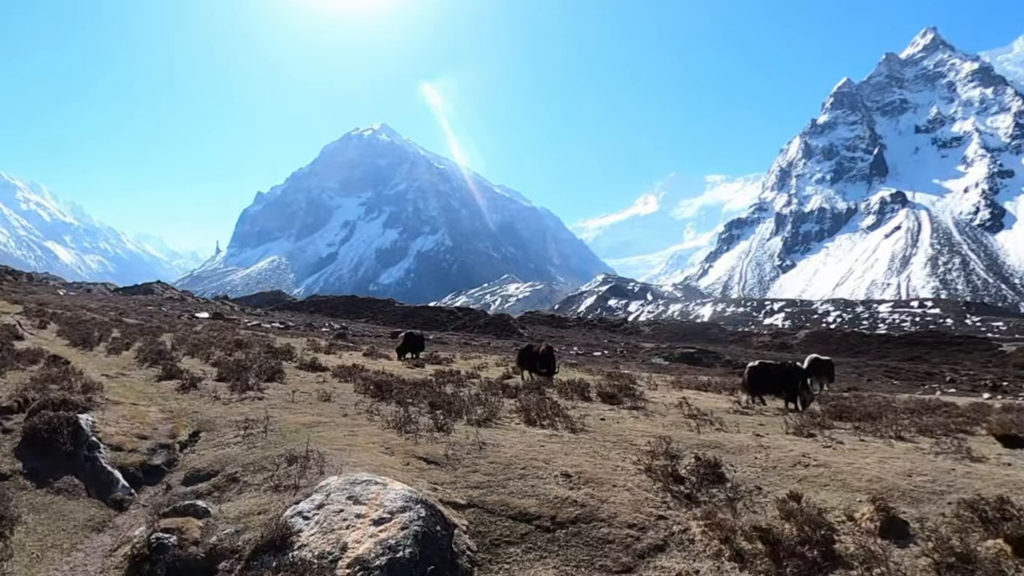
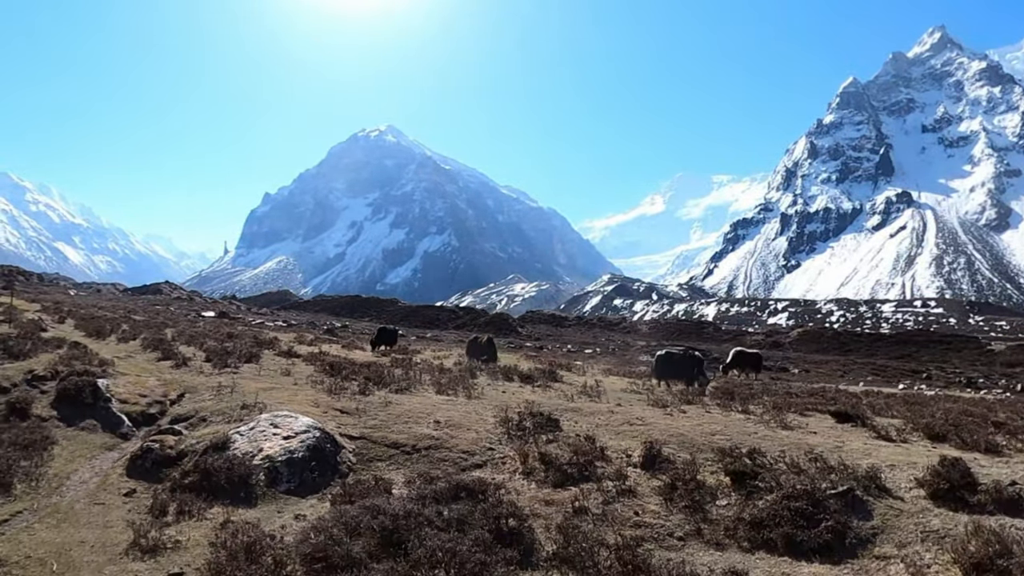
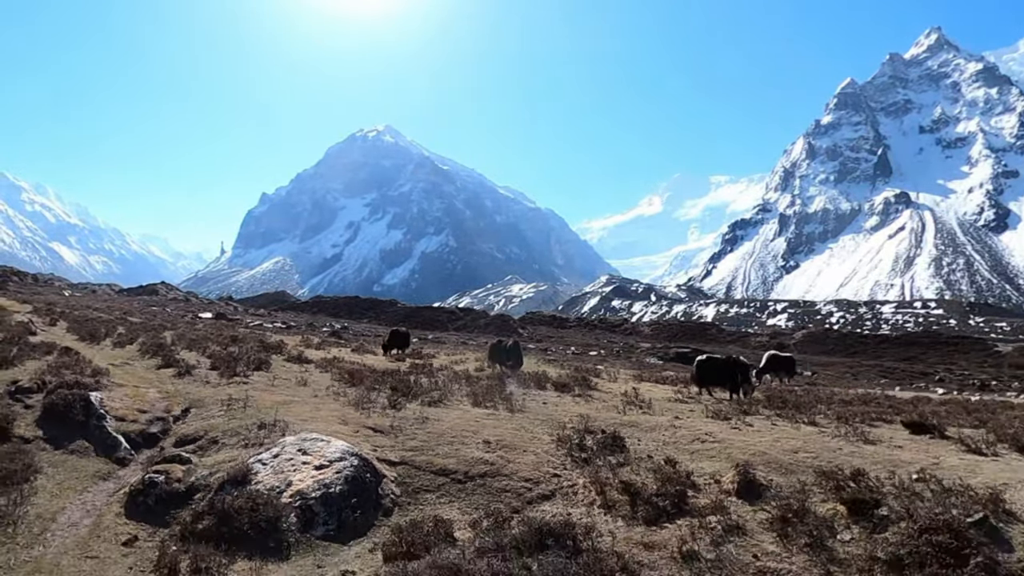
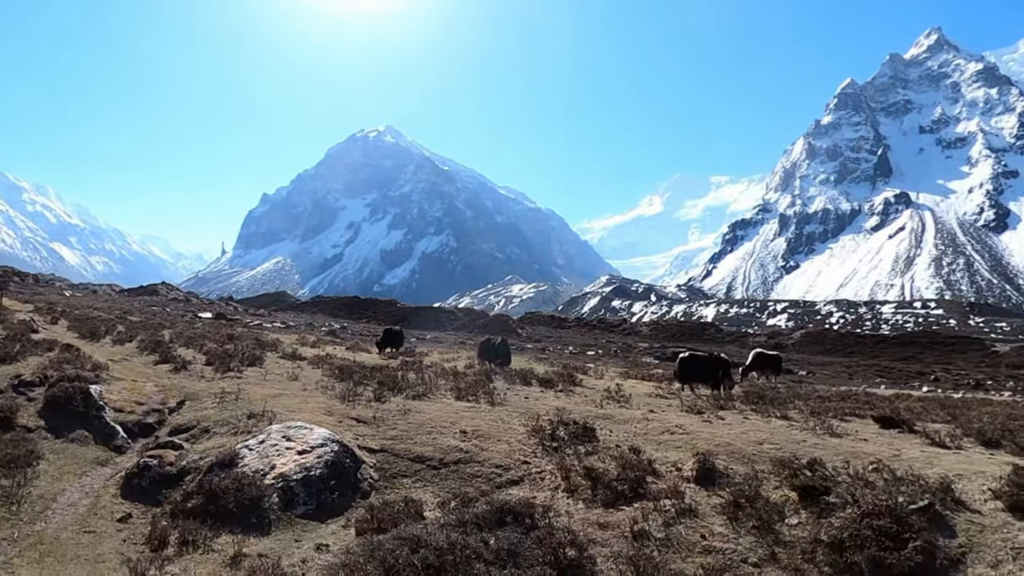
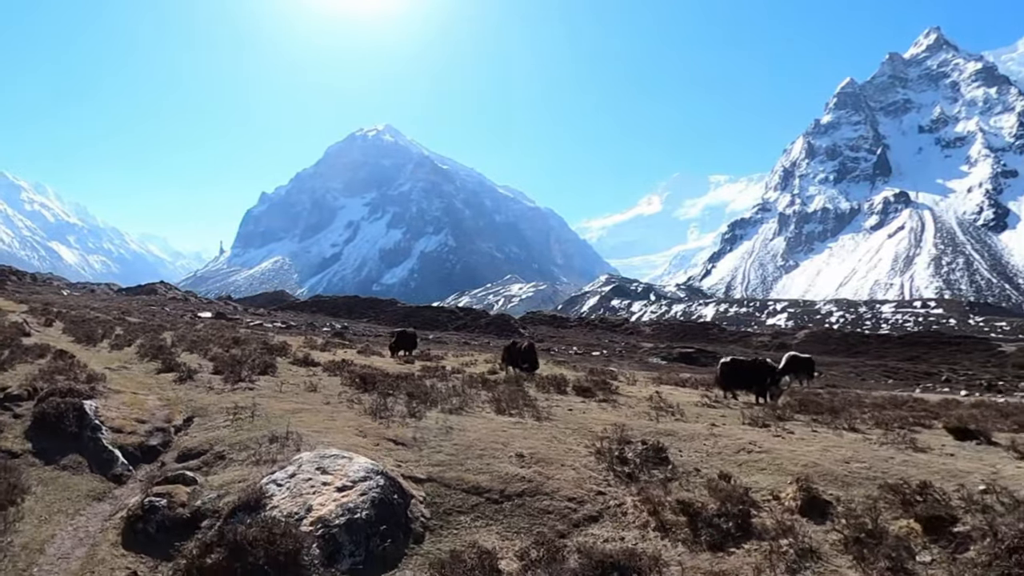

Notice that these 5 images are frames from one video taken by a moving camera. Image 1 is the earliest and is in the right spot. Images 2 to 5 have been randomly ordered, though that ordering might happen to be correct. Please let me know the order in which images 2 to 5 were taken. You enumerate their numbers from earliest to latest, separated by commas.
5, 3, 4, 2
